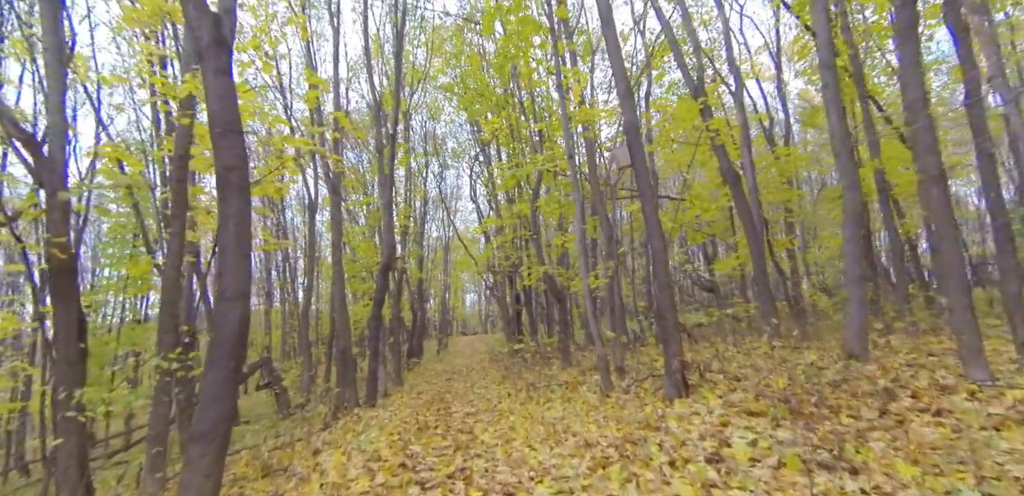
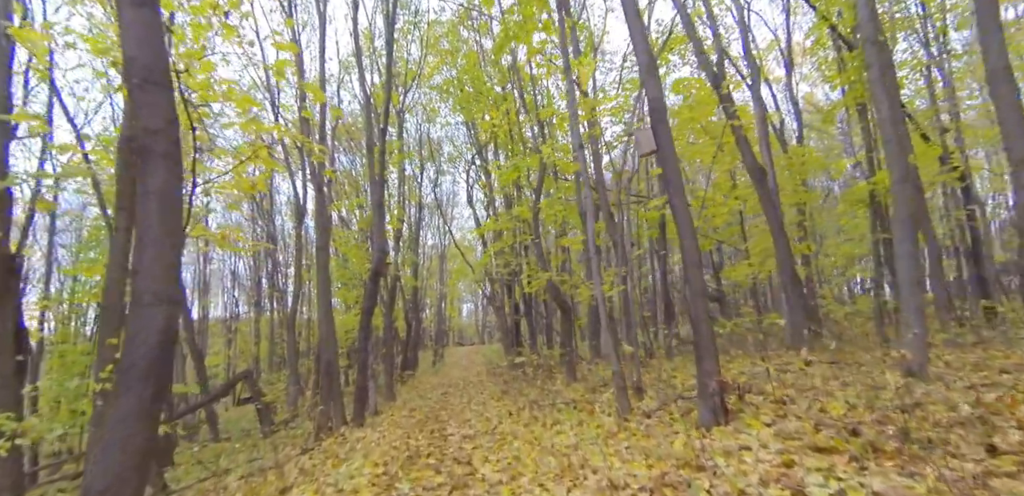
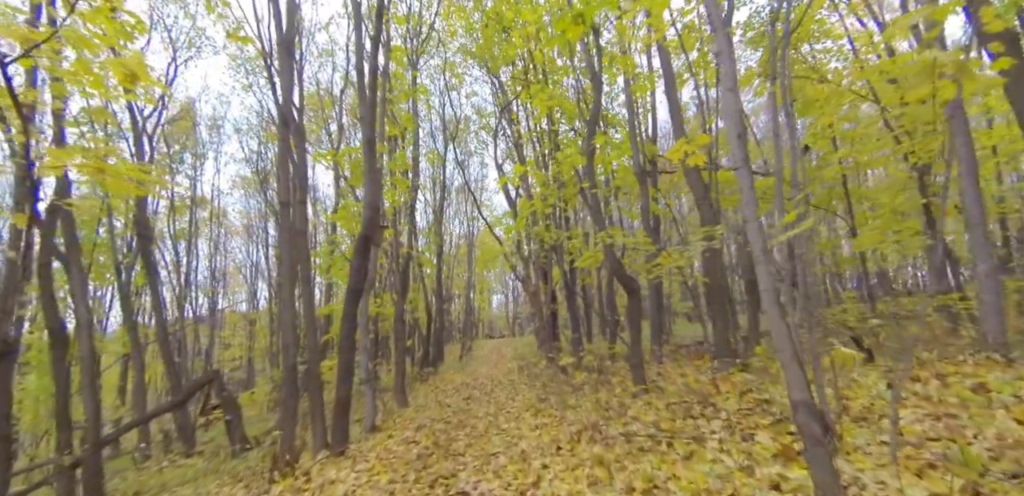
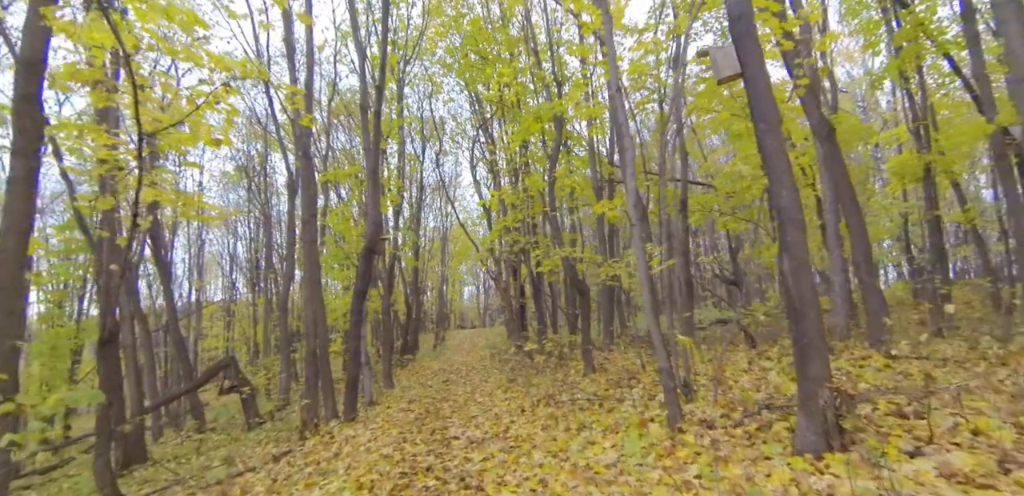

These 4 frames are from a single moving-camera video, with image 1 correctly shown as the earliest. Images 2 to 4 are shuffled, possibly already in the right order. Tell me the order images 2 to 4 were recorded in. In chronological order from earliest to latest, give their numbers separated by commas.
2, 4, 3
